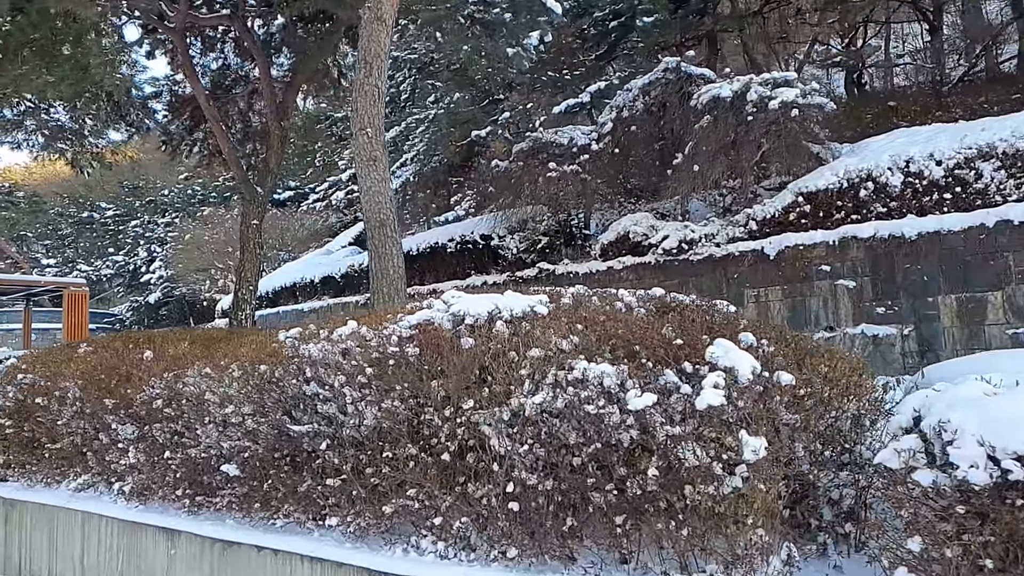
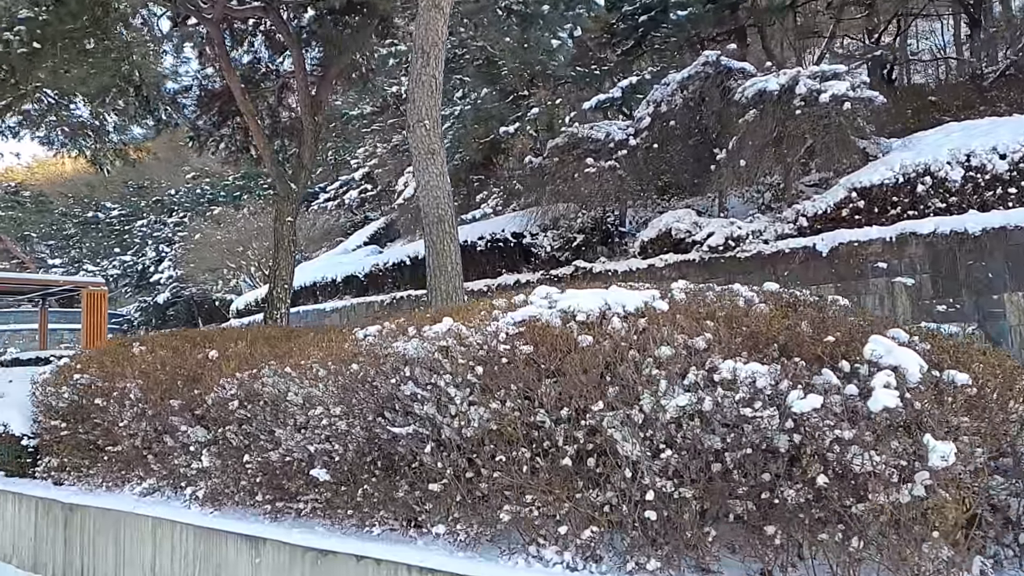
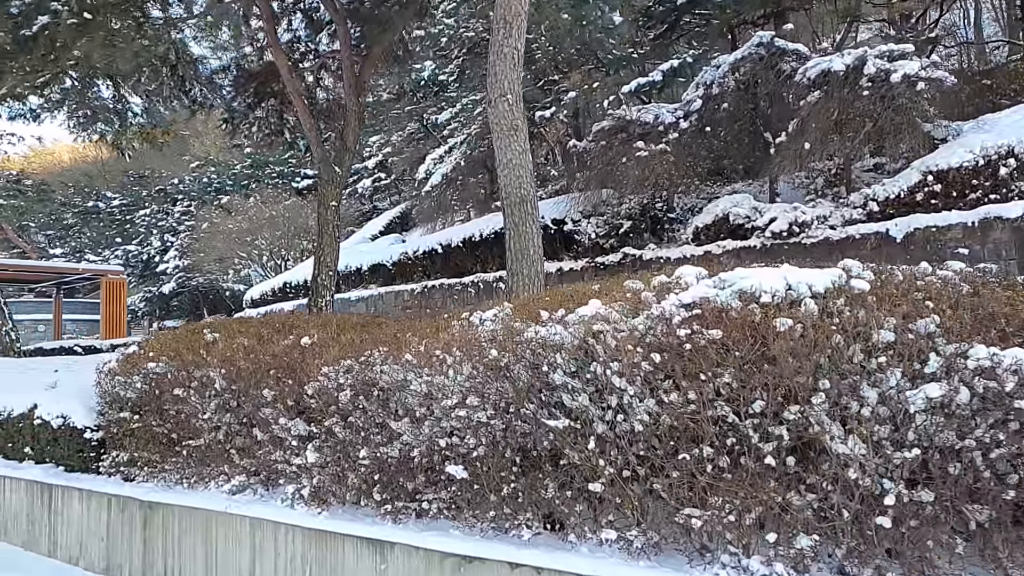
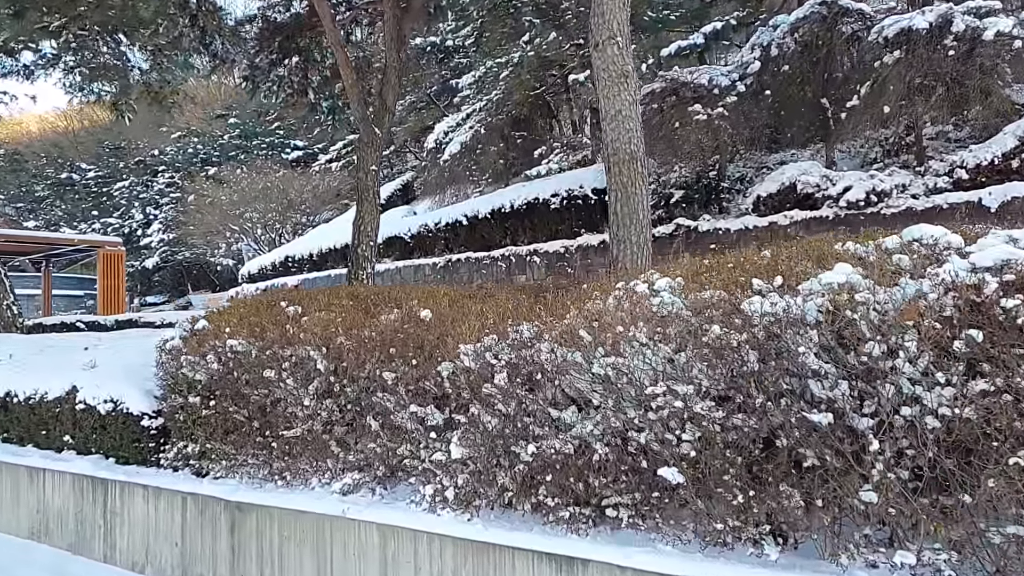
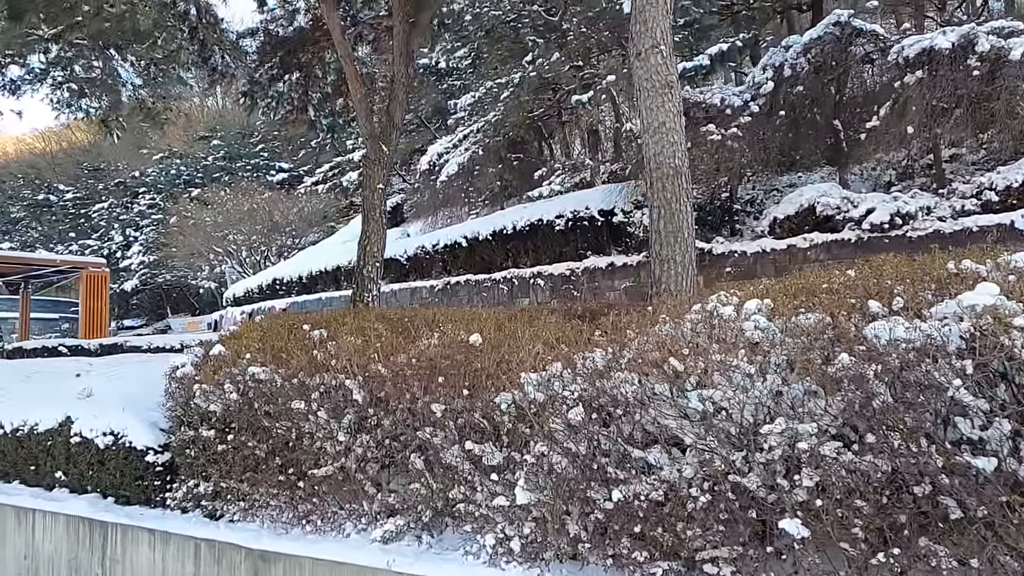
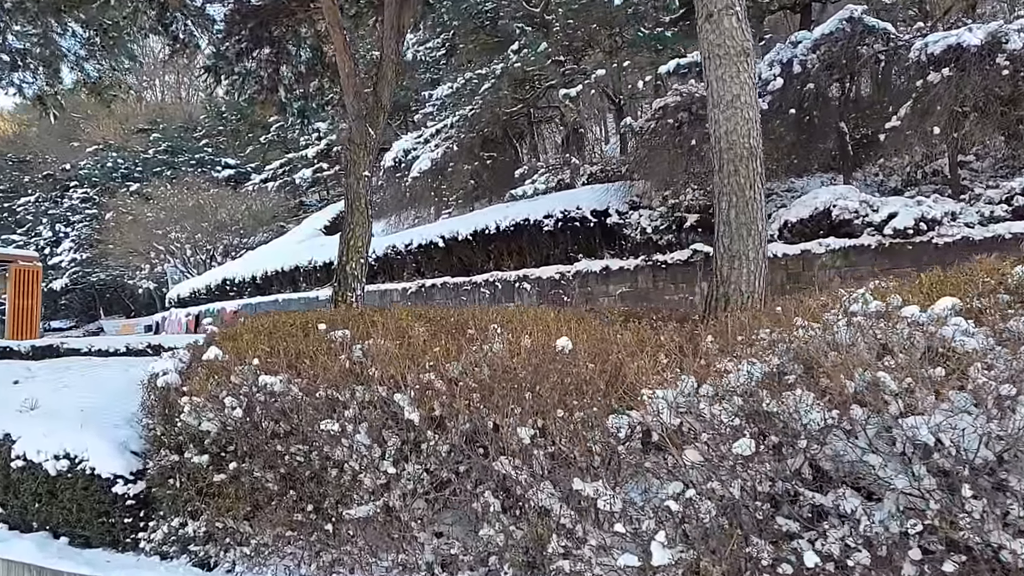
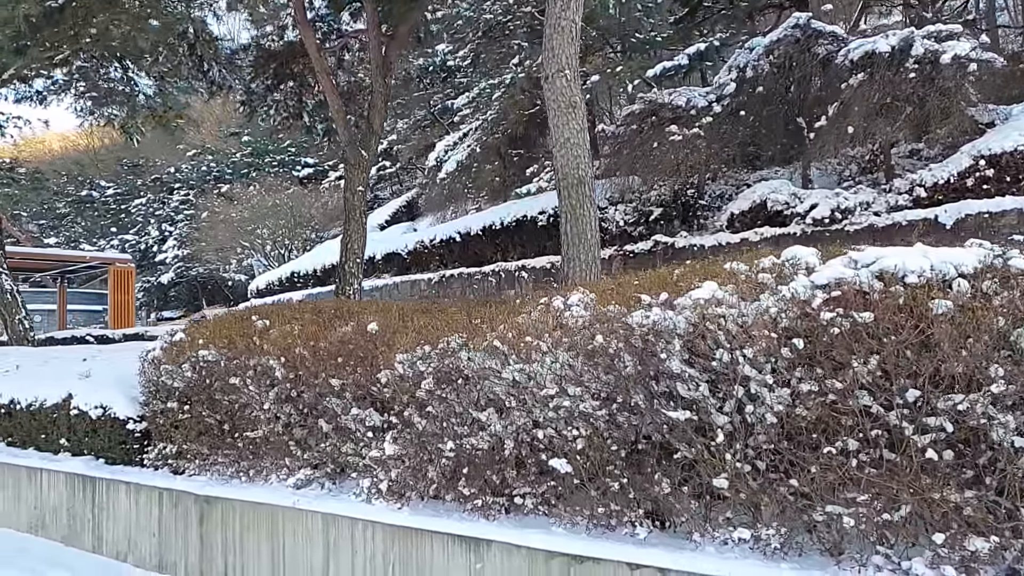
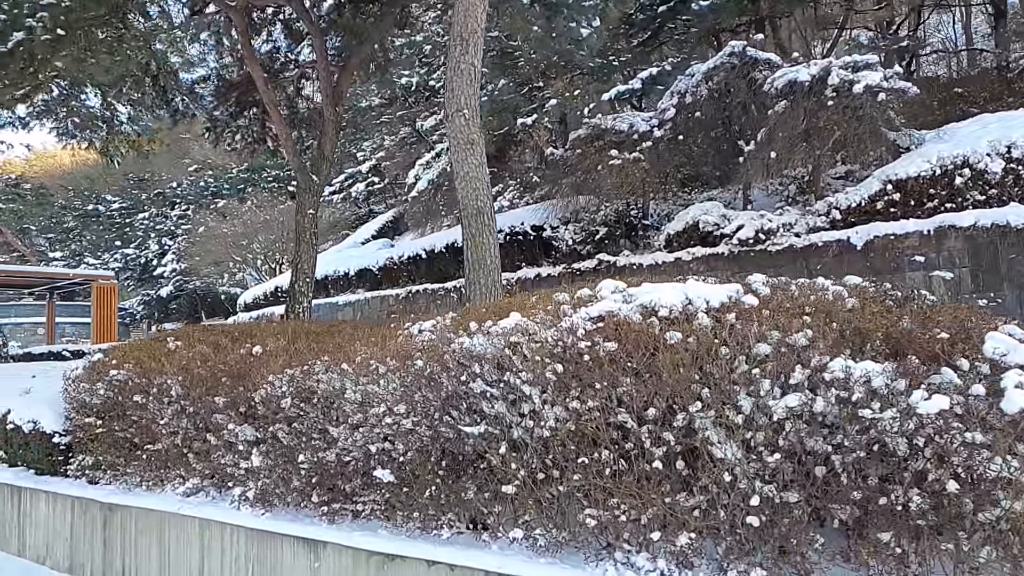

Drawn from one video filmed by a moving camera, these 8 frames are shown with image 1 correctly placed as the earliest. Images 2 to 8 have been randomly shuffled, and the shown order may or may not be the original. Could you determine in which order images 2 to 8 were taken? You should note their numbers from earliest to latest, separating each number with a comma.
2, 8, 3, 7, 4, 5, 6
